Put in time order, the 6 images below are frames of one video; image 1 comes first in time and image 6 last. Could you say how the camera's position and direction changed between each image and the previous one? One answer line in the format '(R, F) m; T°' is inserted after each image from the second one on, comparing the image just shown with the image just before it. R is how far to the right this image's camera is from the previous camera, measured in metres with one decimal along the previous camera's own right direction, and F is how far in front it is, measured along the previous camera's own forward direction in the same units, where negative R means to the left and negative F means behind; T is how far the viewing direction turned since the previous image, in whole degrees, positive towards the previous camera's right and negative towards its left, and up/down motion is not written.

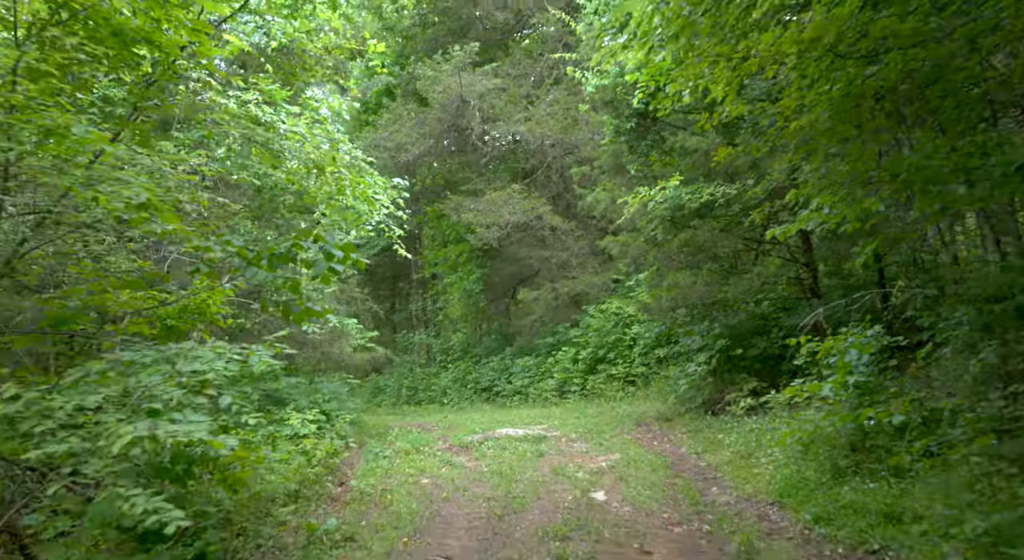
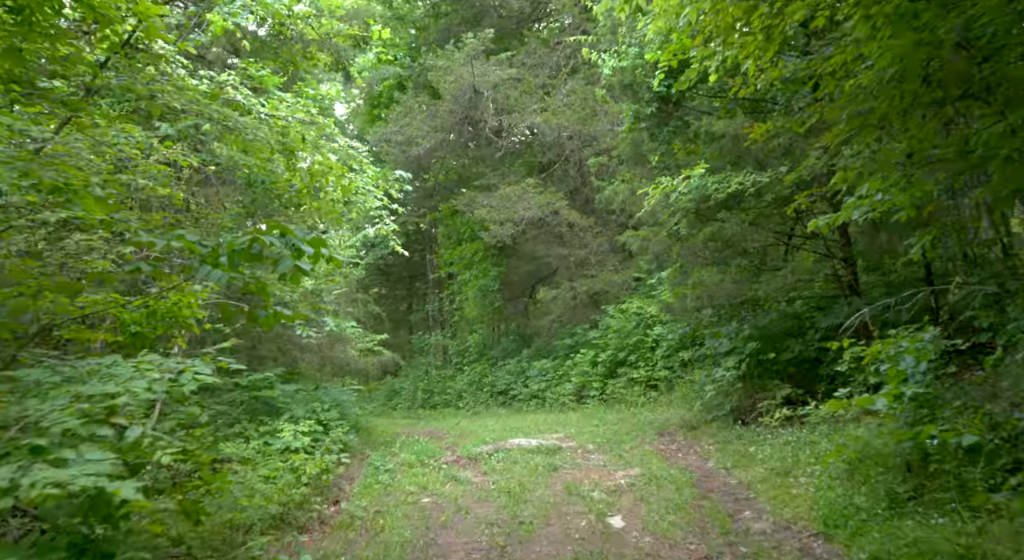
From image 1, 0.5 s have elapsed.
(+0.2, +0.8) m; -2°
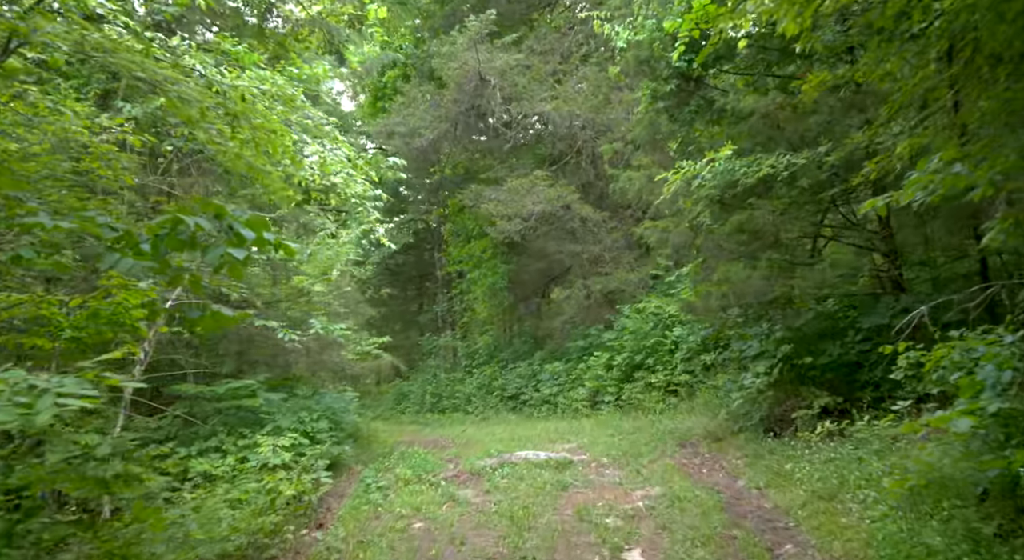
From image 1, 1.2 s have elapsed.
(+0.1, +0.9) m; -1°
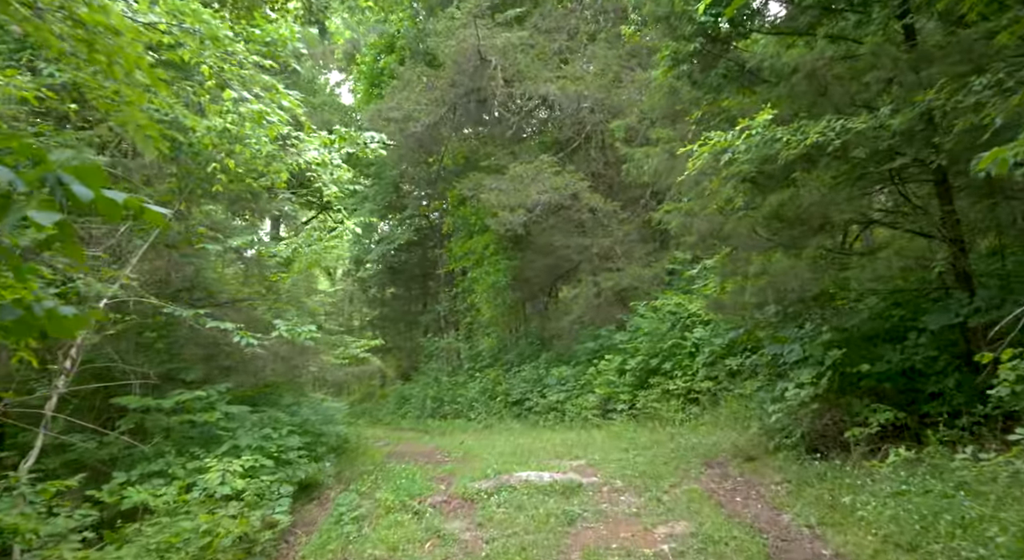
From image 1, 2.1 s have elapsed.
(+0.1, +1.3) m; -1°
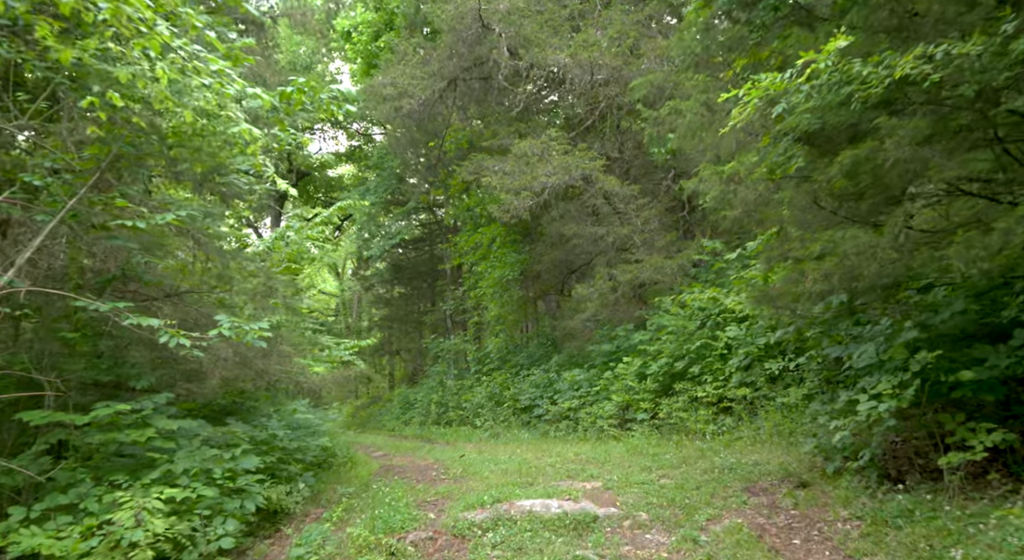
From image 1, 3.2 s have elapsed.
(+0.1, +1.4) m; -1°
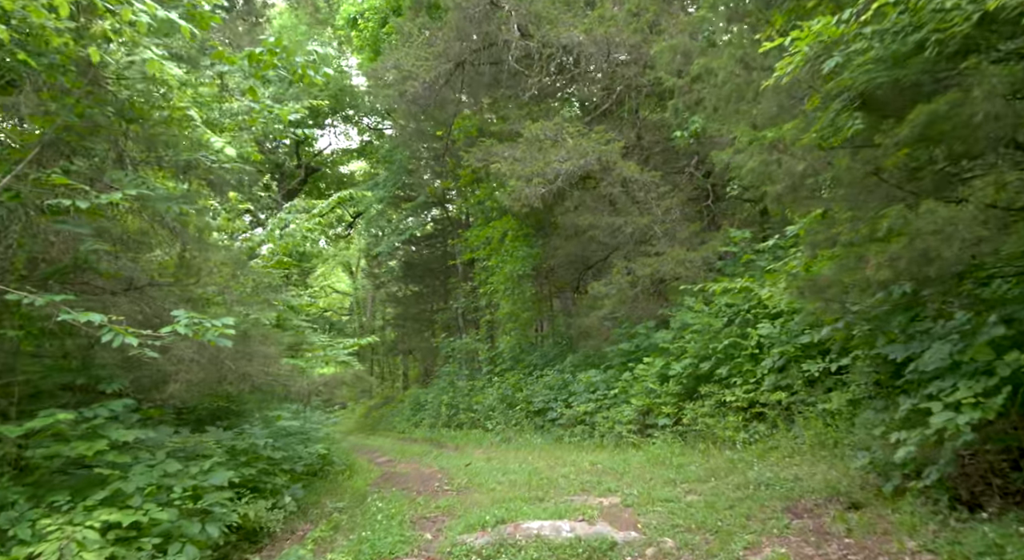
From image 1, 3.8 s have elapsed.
(+0.1, +0.9) m; -1°
